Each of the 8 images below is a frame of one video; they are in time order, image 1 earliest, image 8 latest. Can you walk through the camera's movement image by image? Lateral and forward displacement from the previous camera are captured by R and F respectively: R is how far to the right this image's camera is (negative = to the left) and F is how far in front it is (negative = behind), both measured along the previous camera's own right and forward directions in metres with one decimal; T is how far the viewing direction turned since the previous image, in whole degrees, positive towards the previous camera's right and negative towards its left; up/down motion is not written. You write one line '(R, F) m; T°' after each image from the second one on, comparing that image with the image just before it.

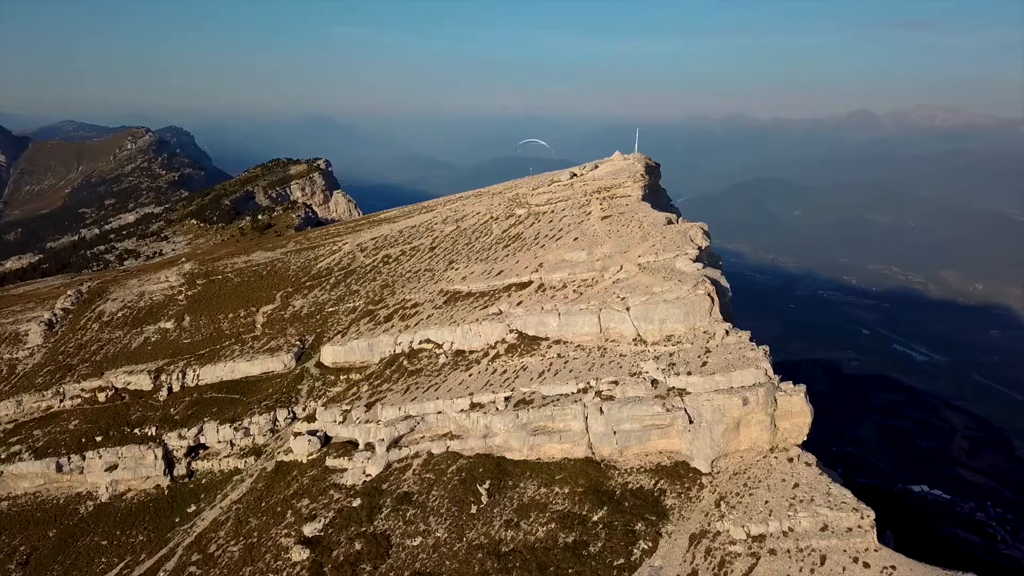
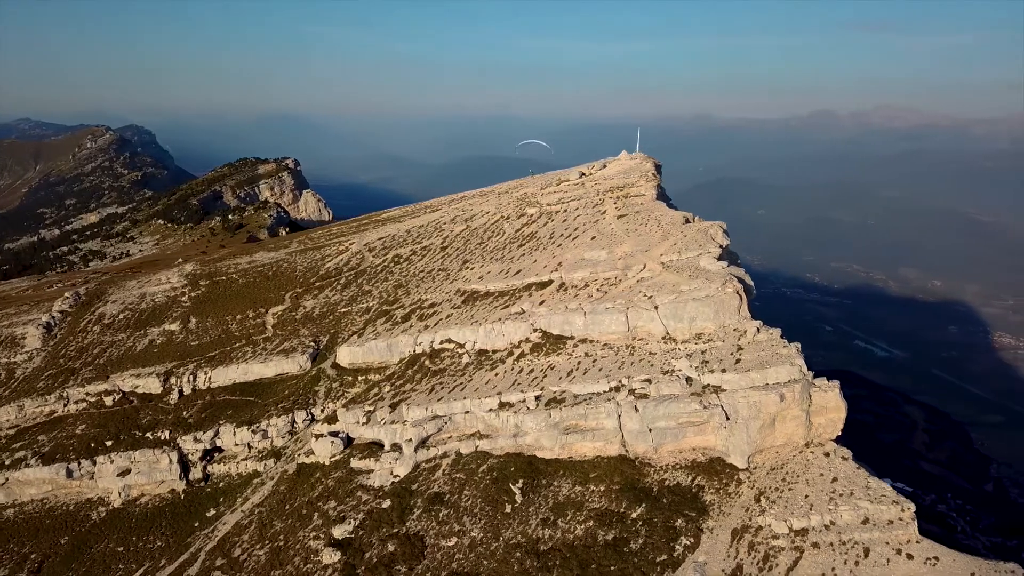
(-2.2, 0.0) m; +2°
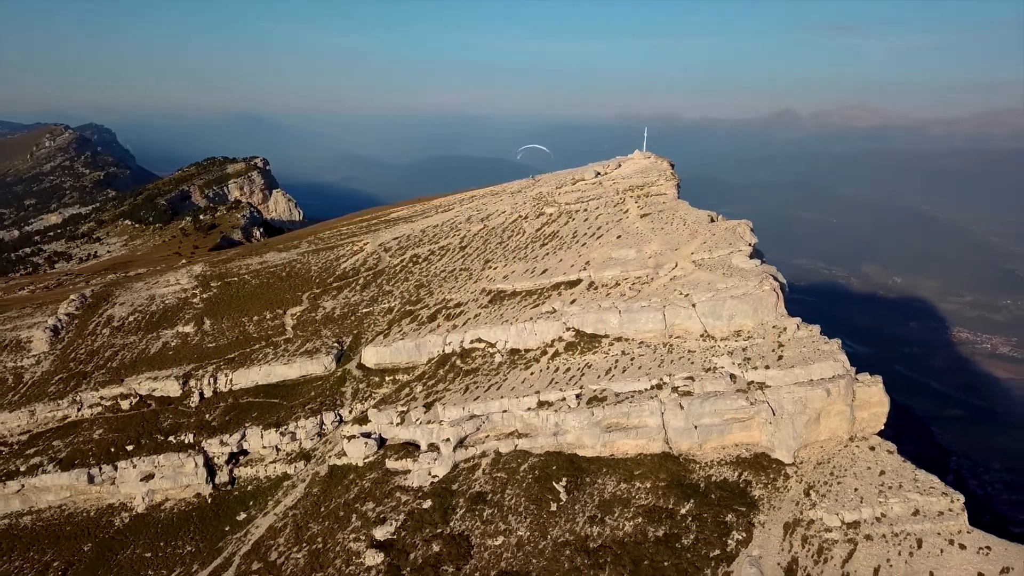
(-2.6, 0.0) m; +2°
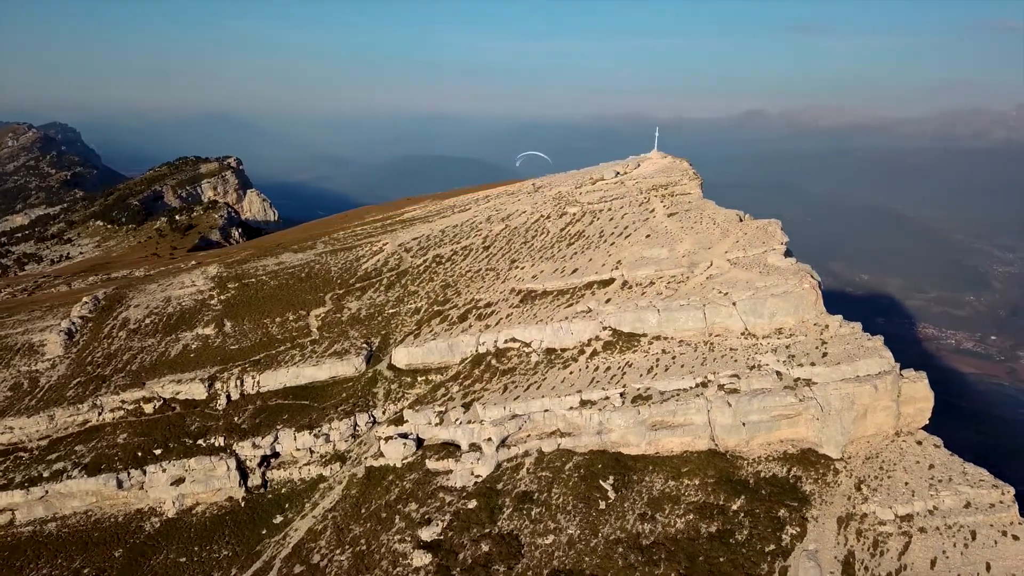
(-2.7, 0.0) m; +1°
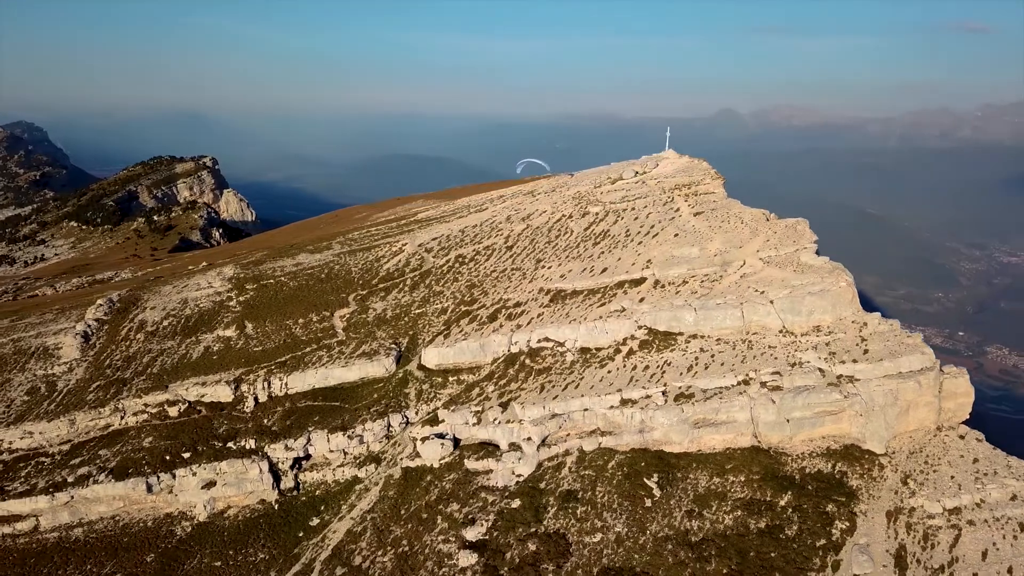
(-2.5, -0.1) m; +1°
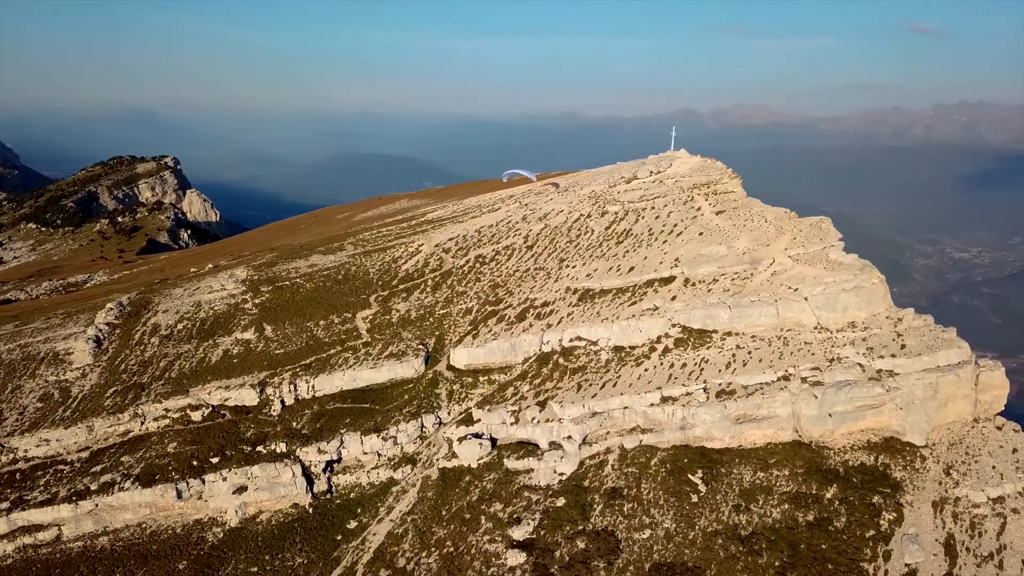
(-2.9, 0.0) m; +2°
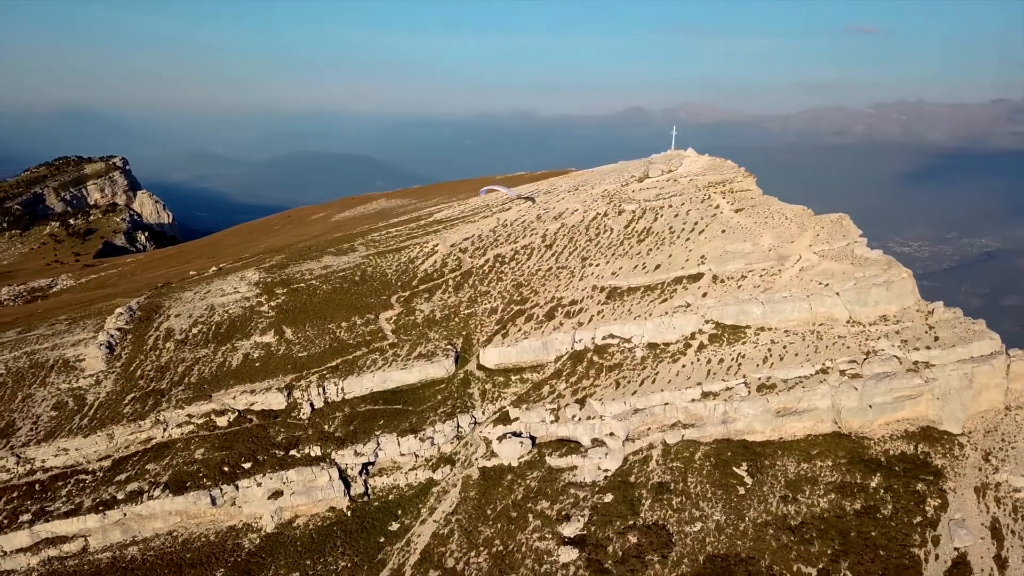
(-3.3, -0.1) m; +2°
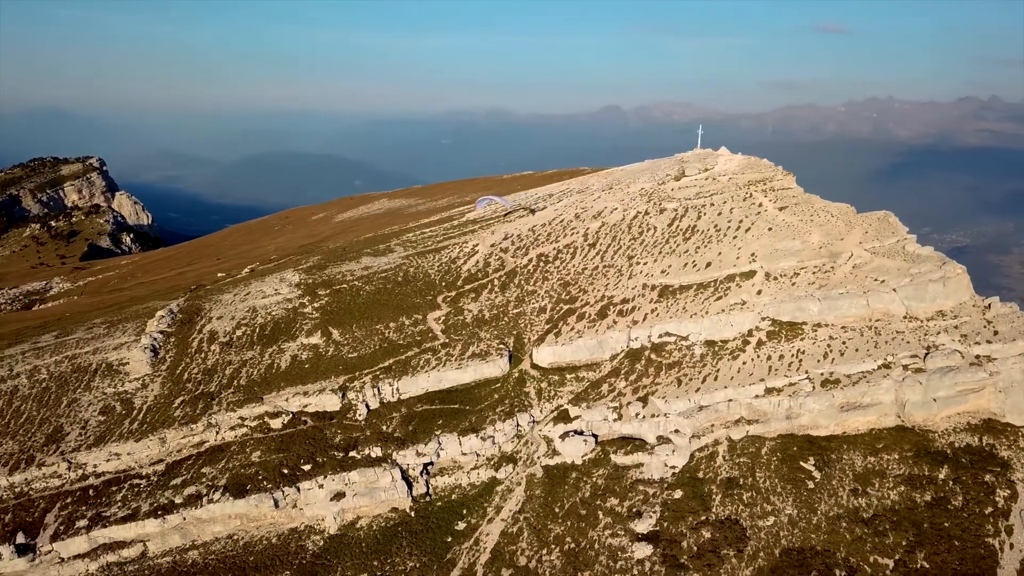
(-3.8, -0.3) m; +1°
